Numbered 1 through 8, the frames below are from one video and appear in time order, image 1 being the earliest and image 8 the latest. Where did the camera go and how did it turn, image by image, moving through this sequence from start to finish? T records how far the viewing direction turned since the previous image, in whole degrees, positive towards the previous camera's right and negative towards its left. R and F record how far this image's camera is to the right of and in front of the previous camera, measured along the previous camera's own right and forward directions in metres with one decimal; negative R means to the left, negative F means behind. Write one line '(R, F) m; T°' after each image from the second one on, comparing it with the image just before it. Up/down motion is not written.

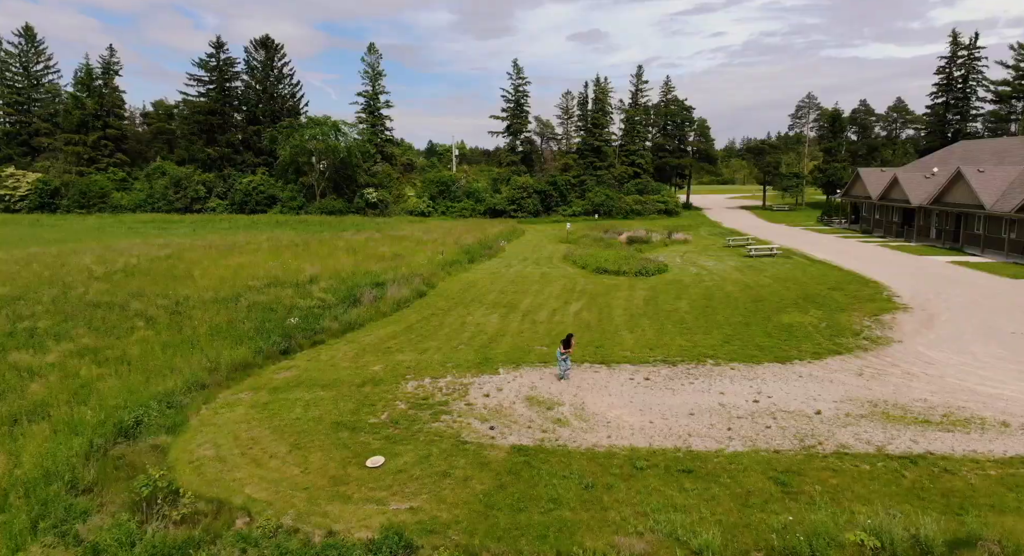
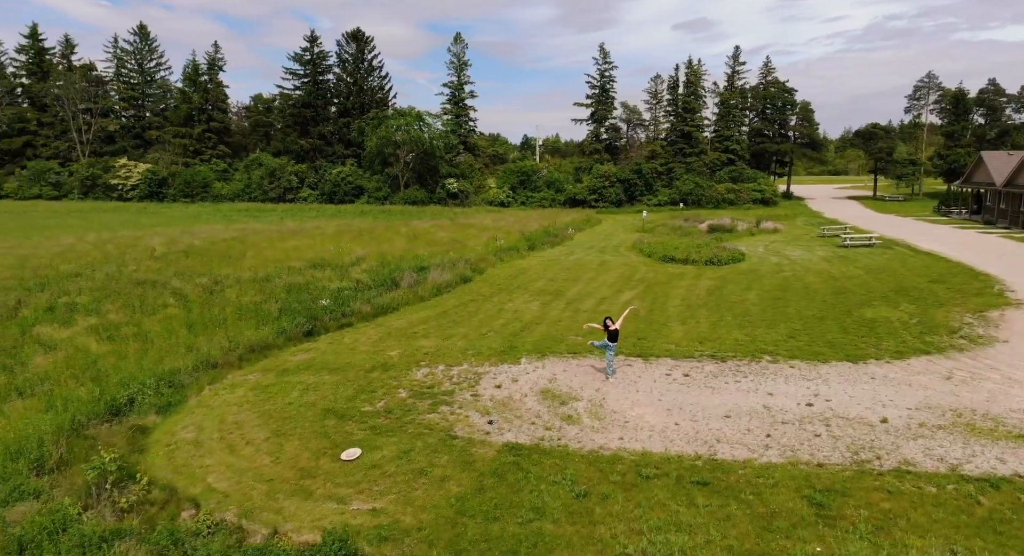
(+1.2, +1.3) m; -7°
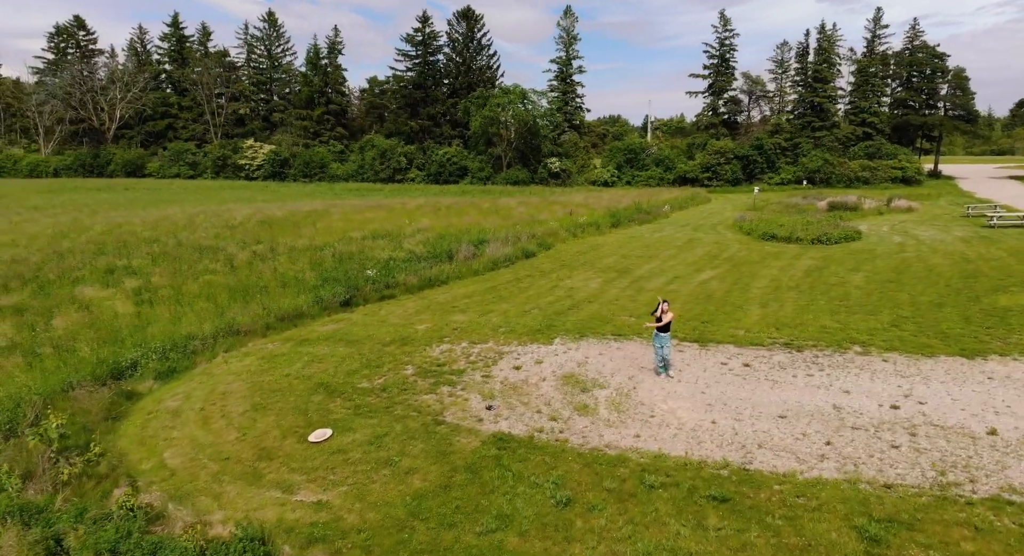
(+1.3, +1.5) m; -9°
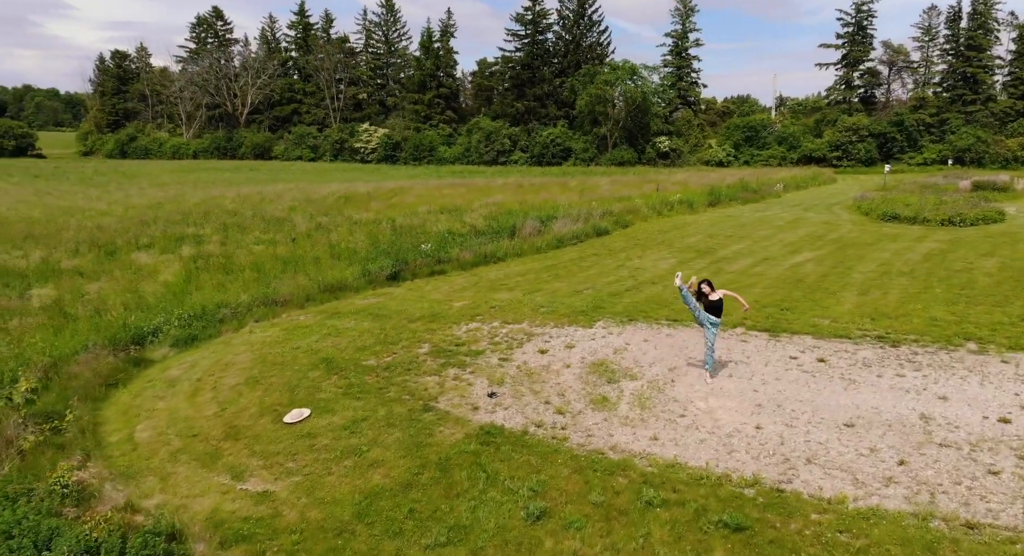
(+1.2, +1.3) m; -9°
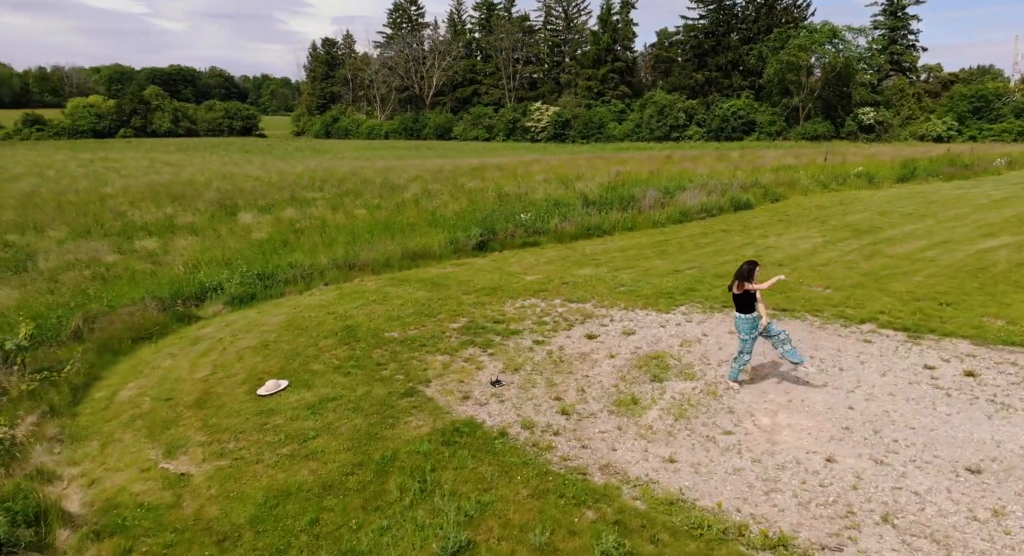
(+1.6, +1.6) m; -14°
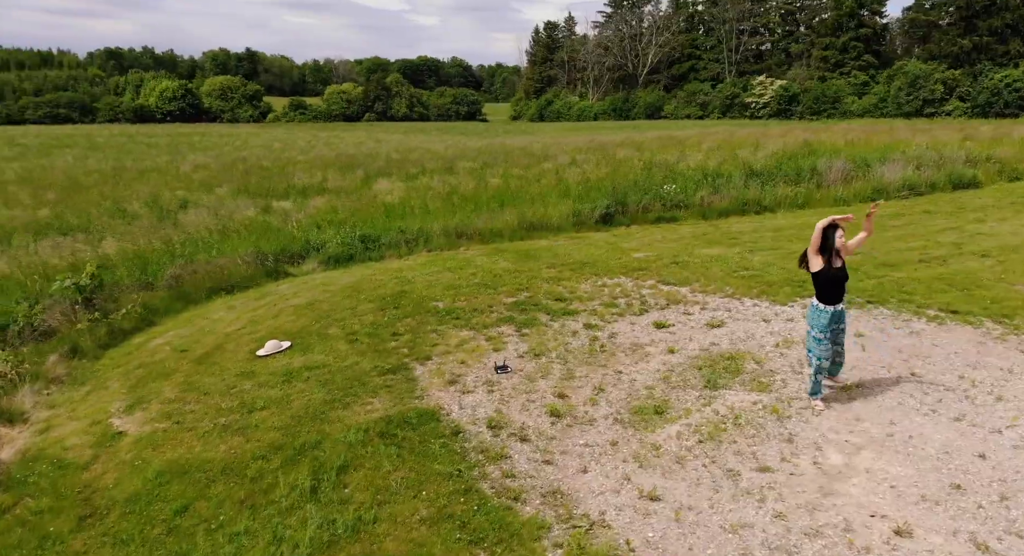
(+1.7, +1.5) m; -18°
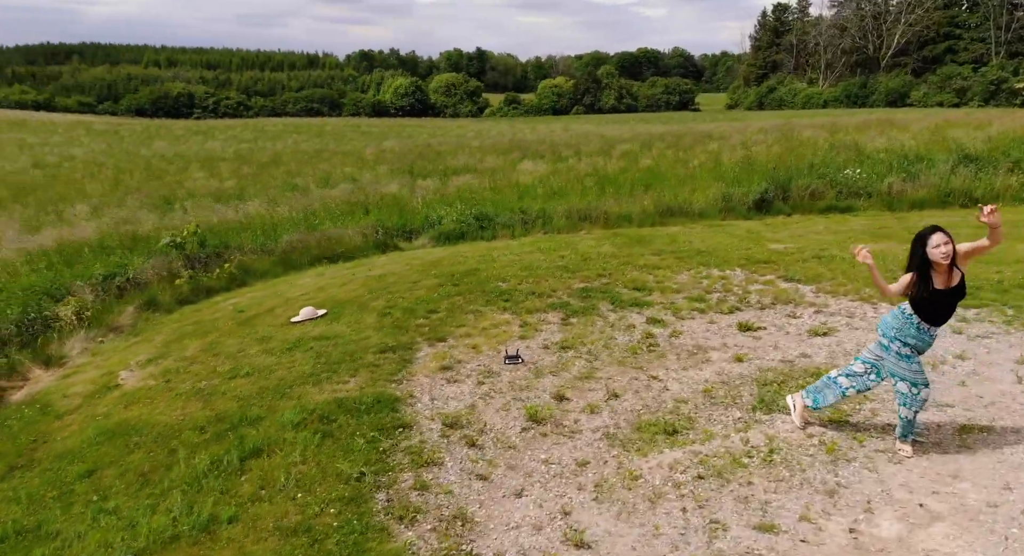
(+1.5, +1.1) m; -18°
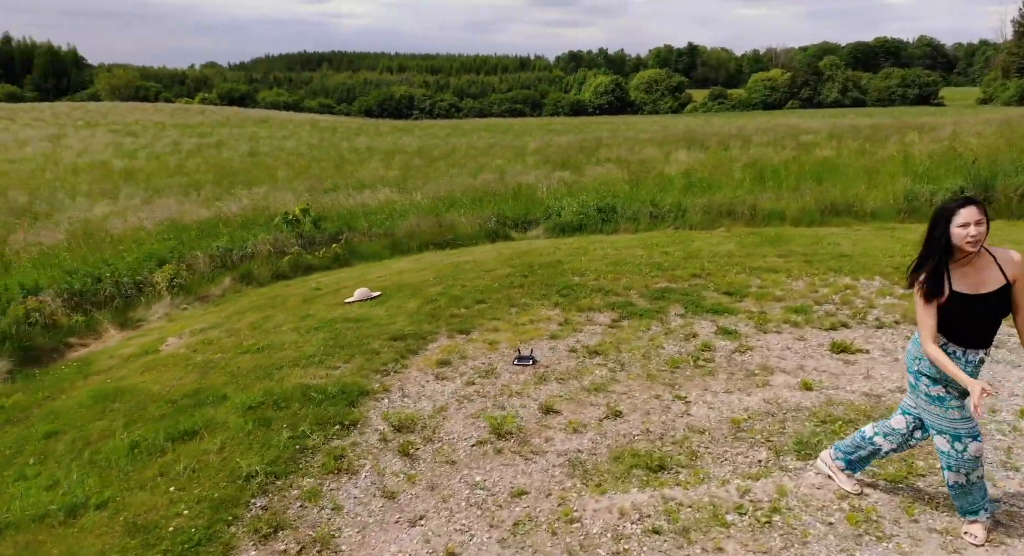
(+1.3, +0.8) m; -17°
